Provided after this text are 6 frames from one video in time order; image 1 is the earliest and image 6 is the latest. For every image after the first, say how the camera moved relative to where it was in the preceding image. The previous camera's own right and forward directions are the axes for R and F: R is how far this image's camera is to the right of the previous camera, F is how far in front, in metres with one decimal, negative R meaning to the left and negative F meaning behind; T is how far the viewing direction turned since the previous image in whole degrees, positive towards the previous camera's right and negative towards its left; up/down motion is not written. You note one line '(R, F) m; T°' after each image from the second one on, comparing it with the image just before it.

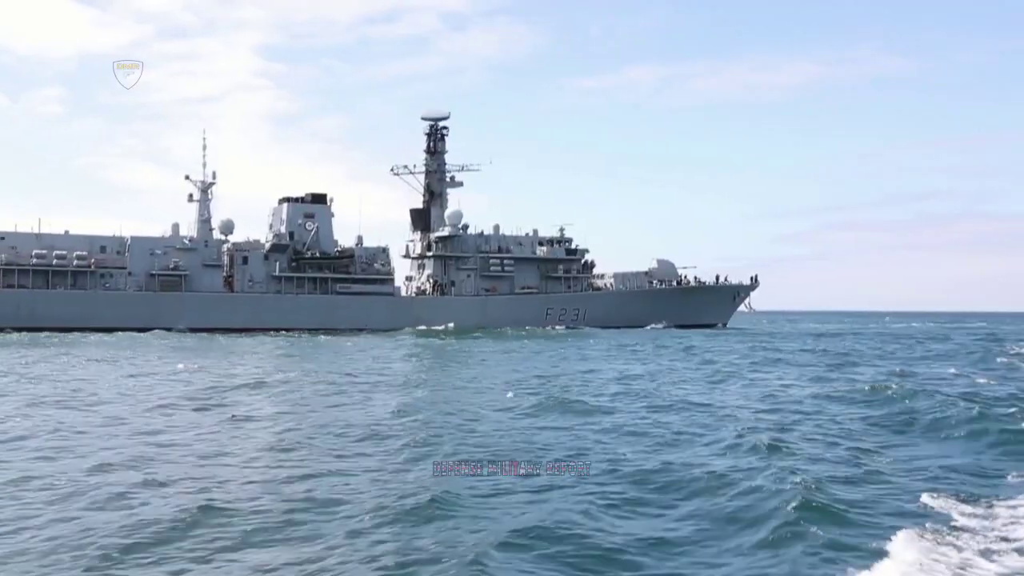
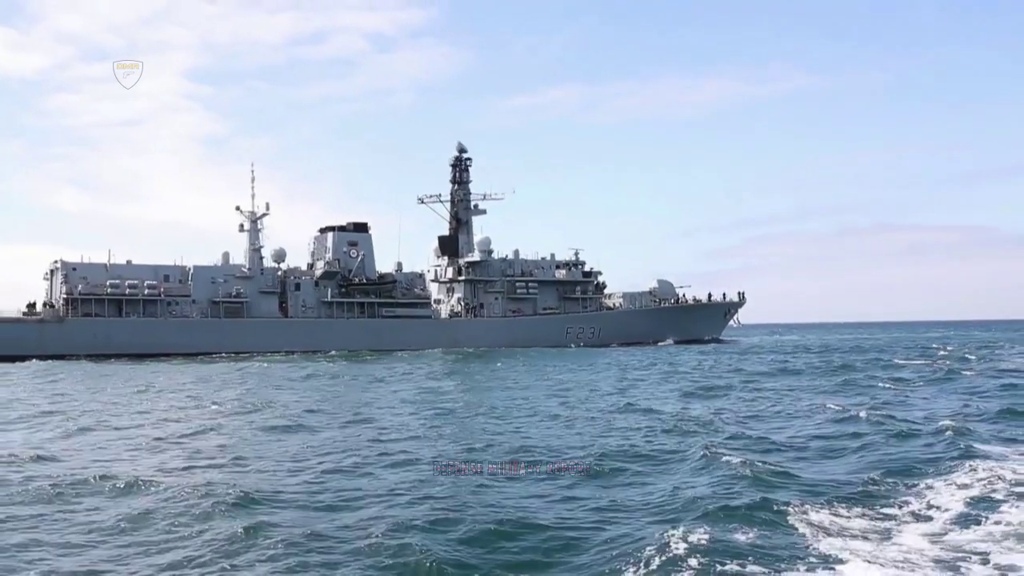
(+0.7, -2.3) m; -3°
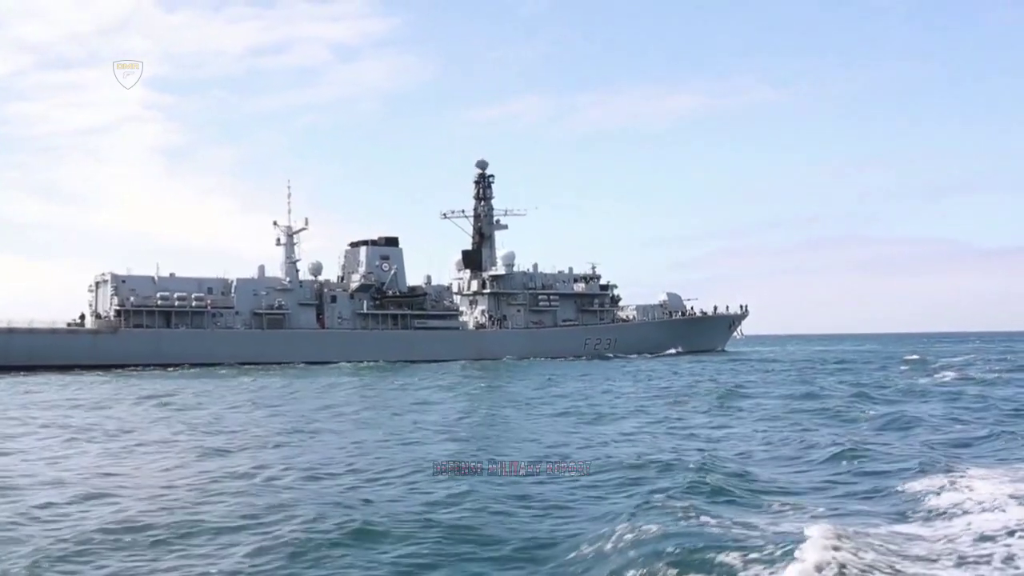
(+0.6, -1.0) m; -3°
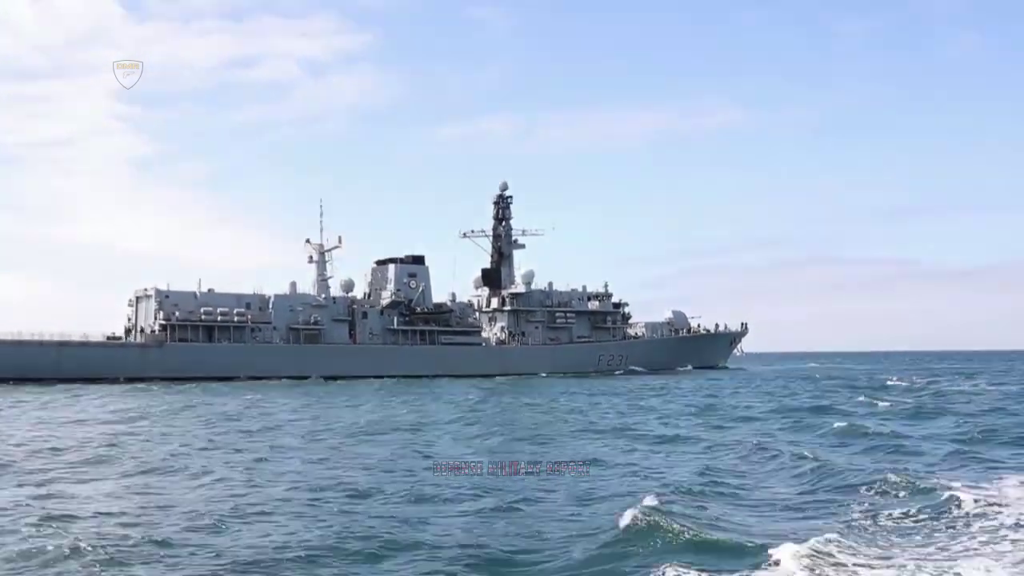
(+0.6, -1.0) m; -2°
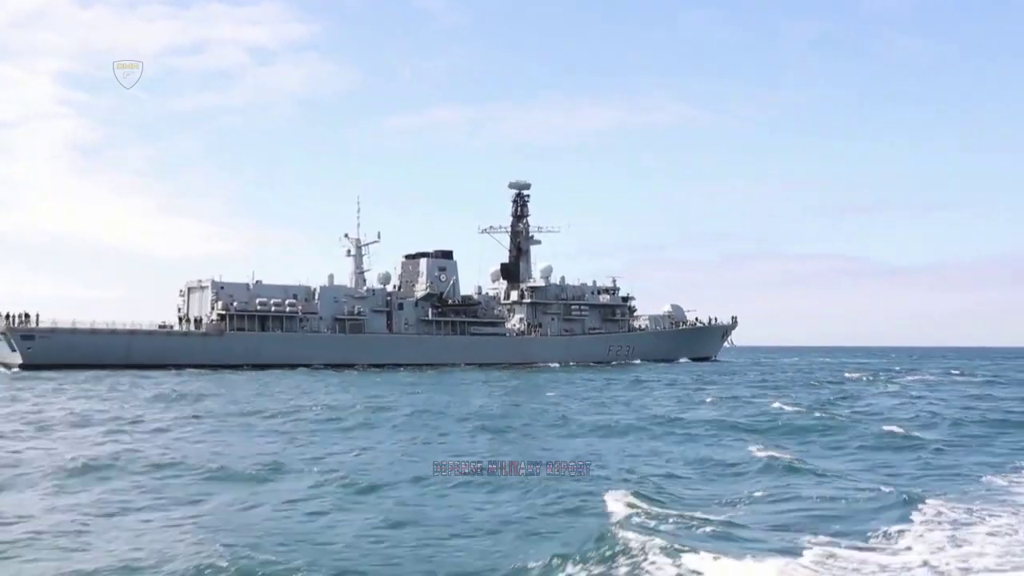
(+1.0, -1.6) m; -3°
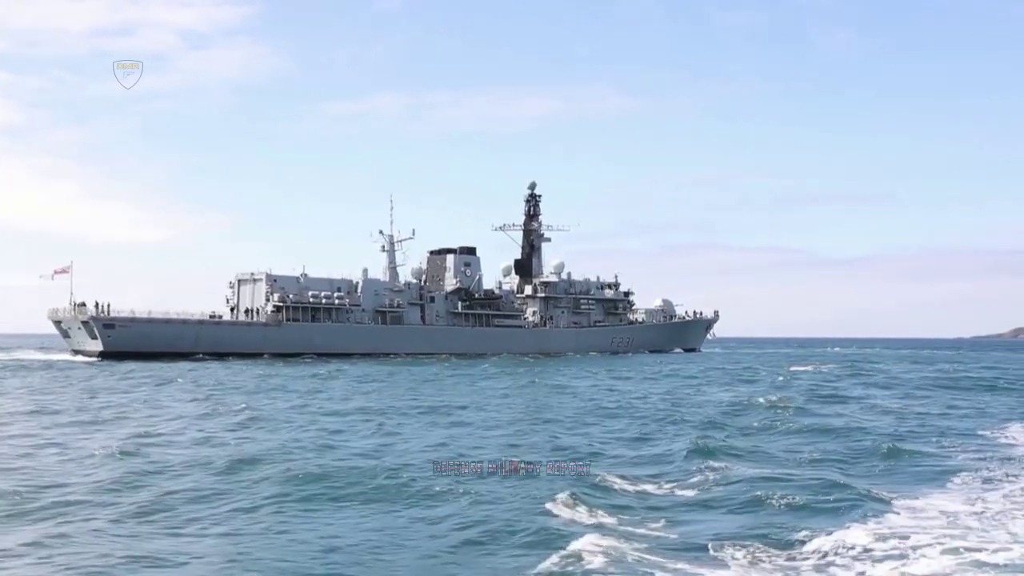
(+1.1, -2.4) m; -3°
